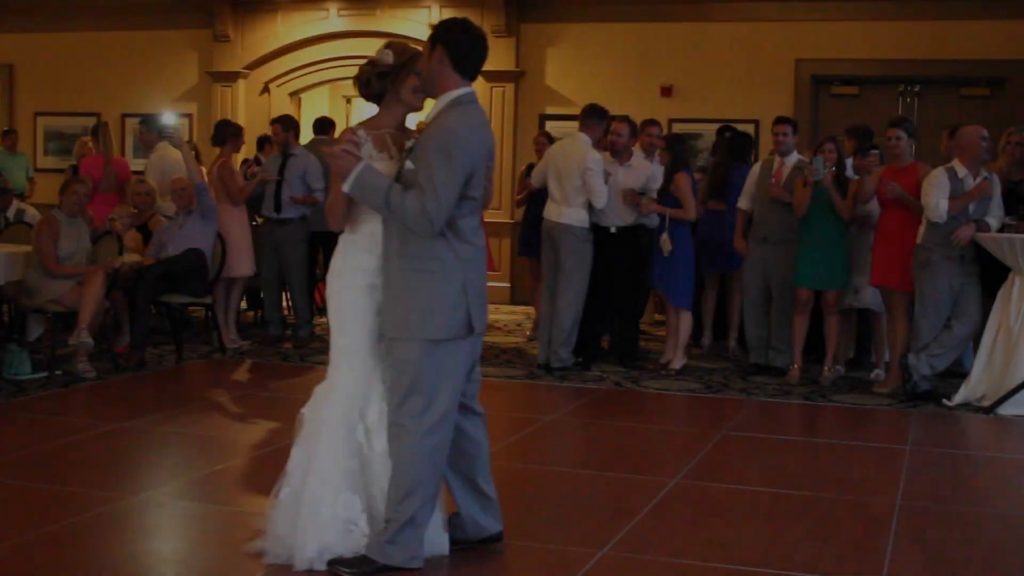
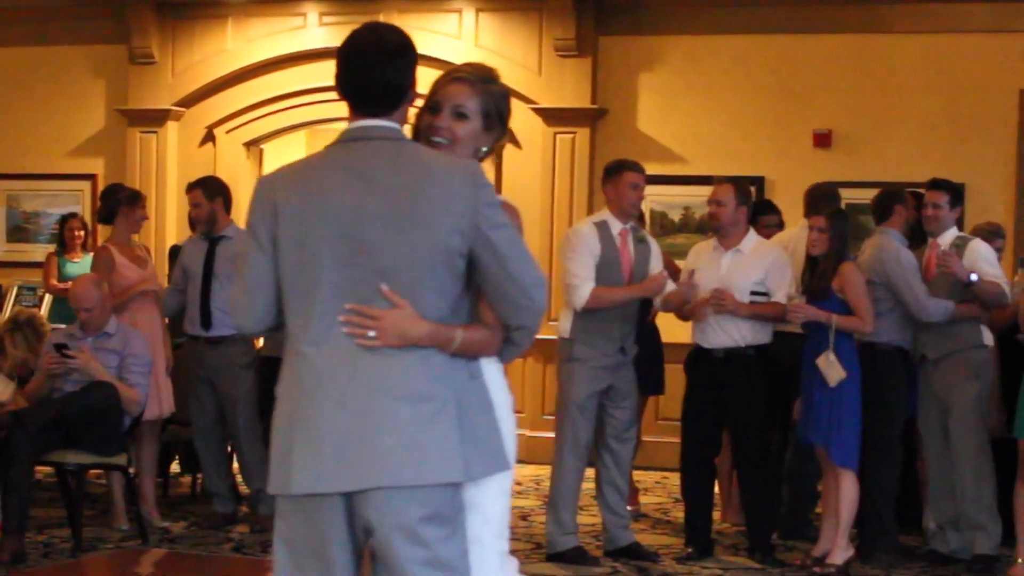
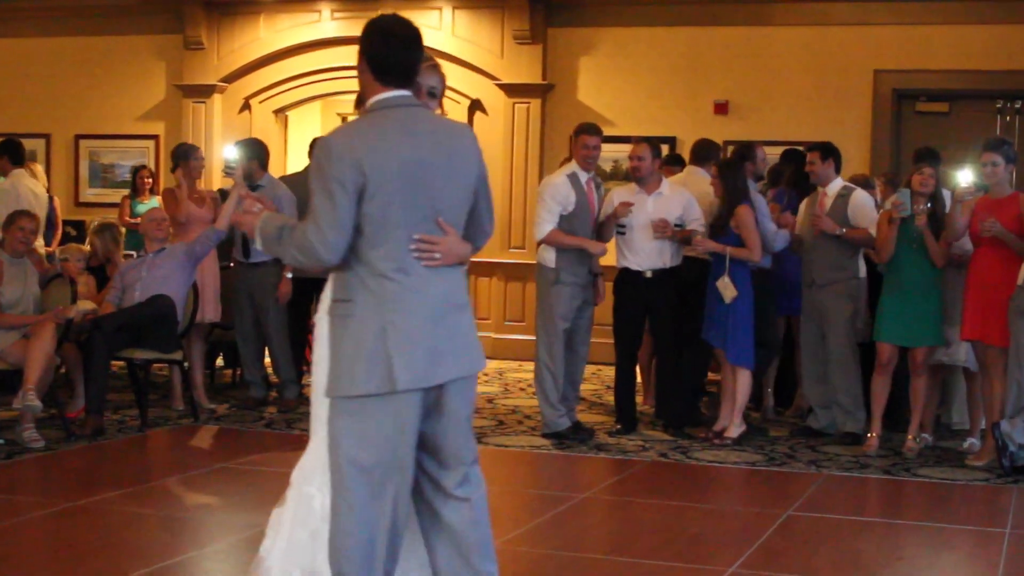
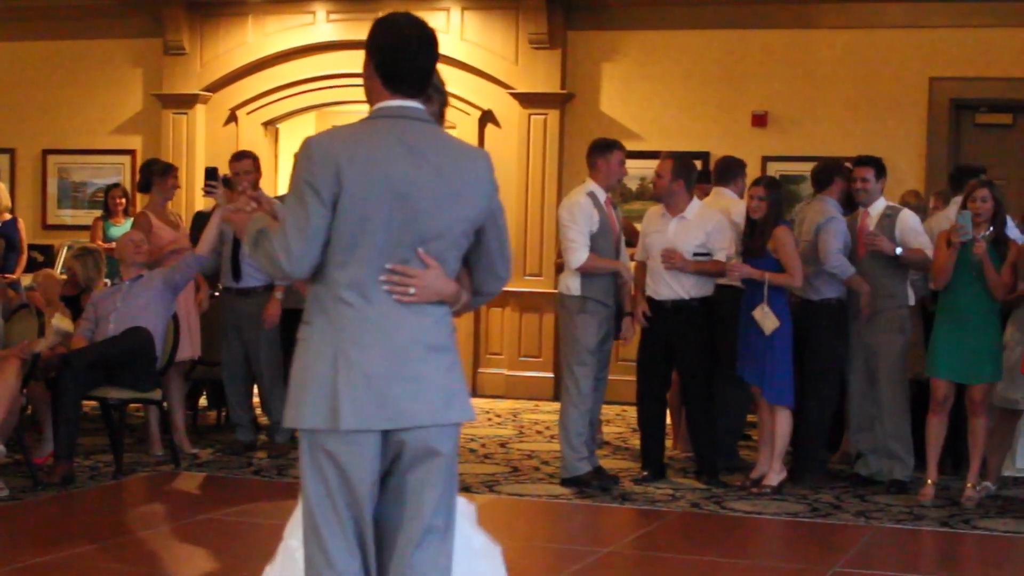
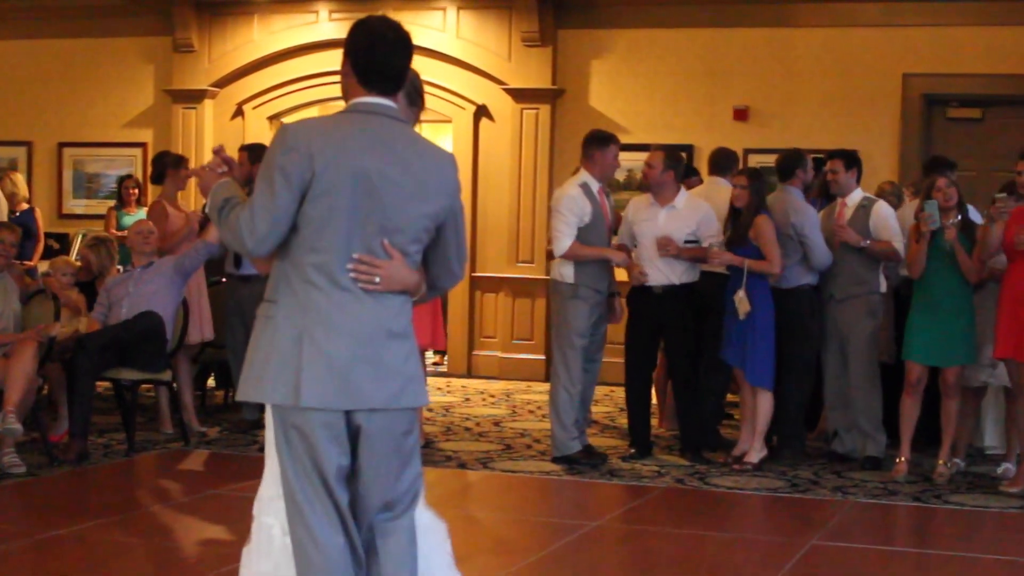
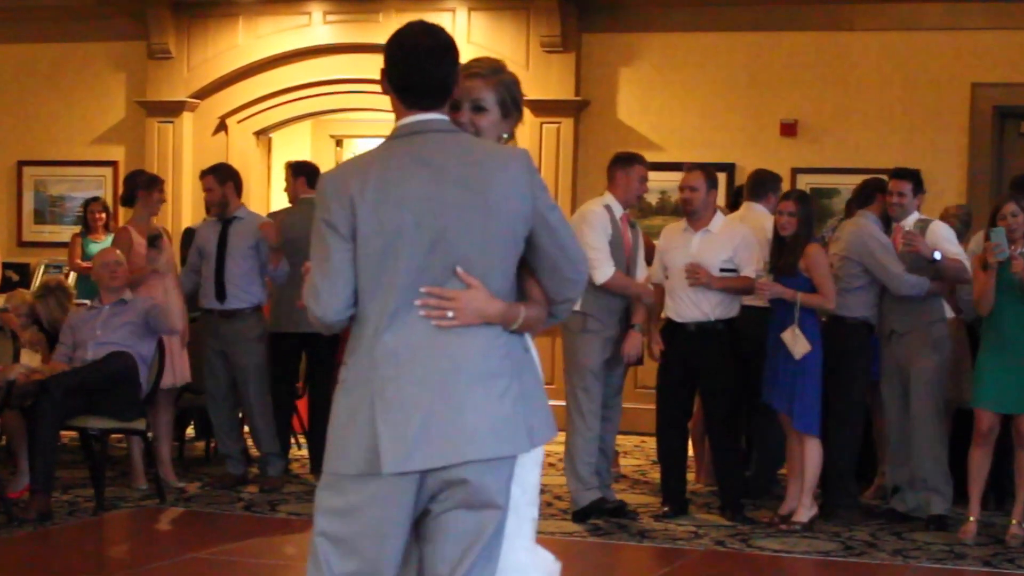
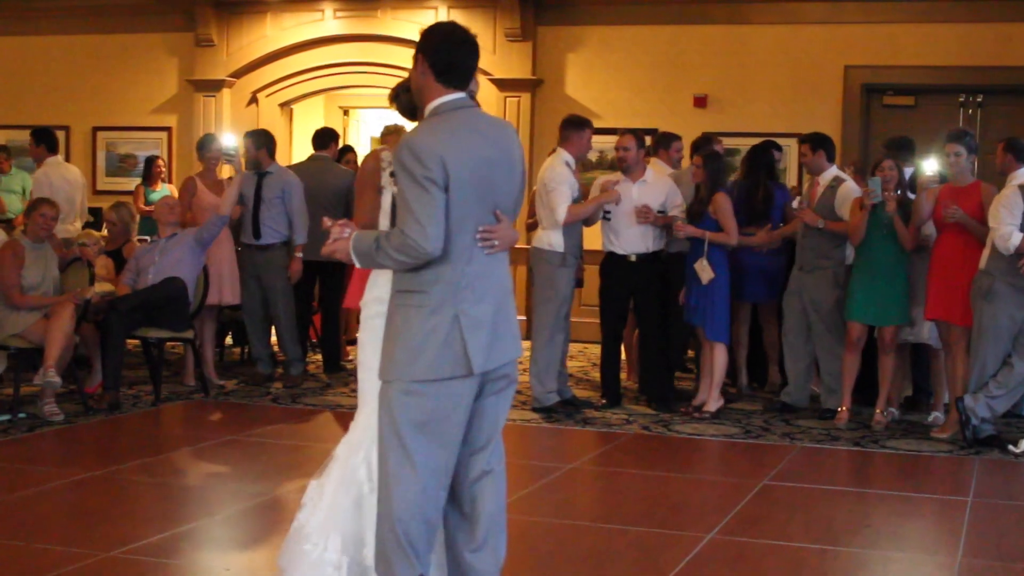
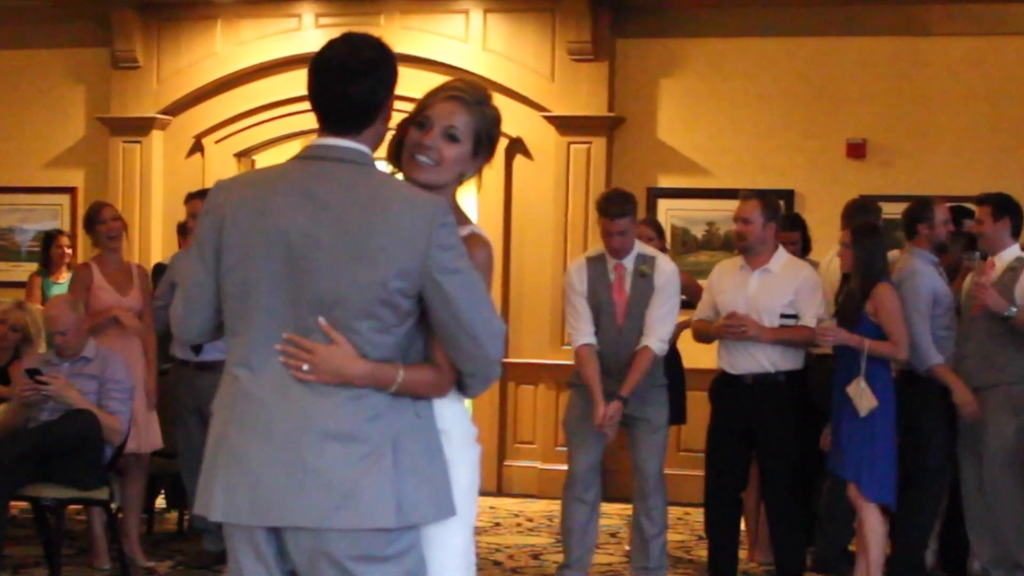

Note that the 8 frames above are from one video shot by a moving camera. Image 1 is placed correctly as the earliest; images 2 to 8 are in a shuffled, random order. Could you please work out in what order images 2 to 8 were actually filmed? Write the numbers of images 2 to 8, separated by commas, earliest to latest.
7, 3, 5, 4, 6, 2, 8
